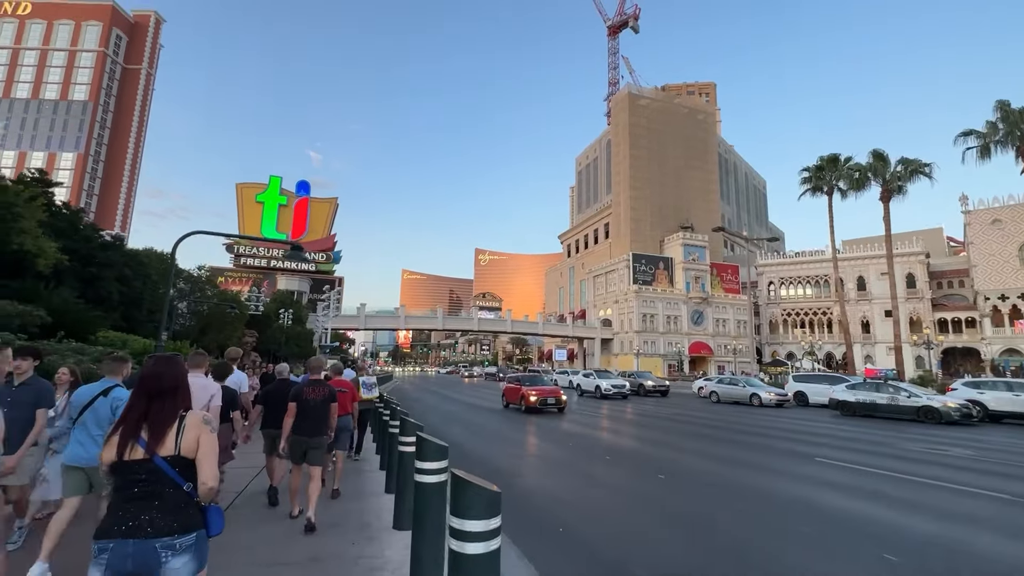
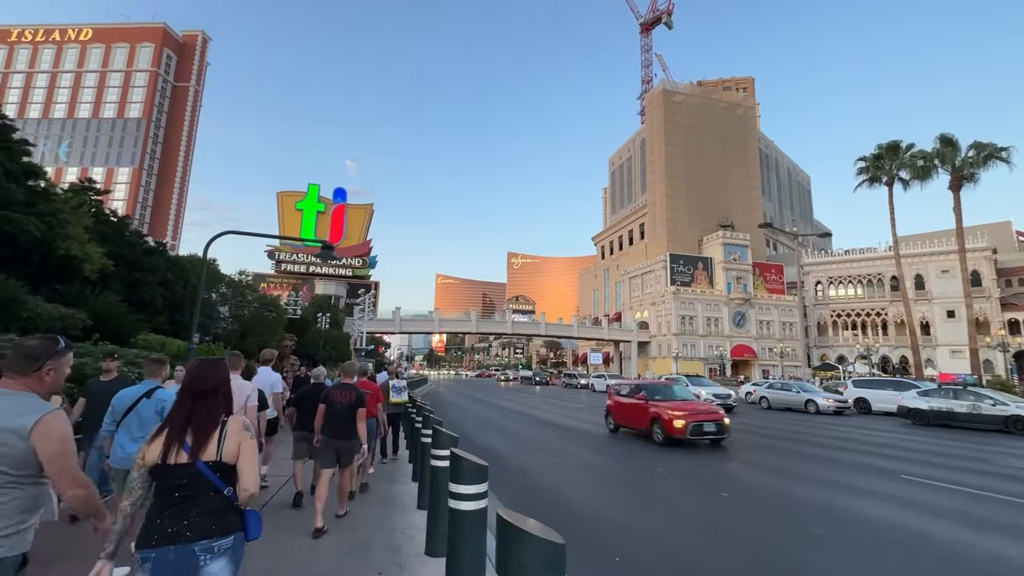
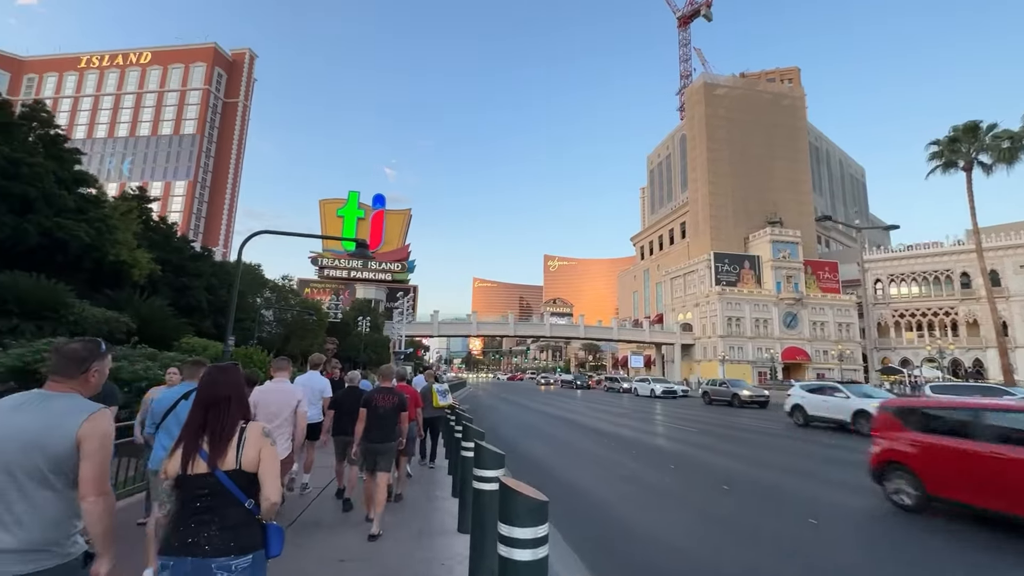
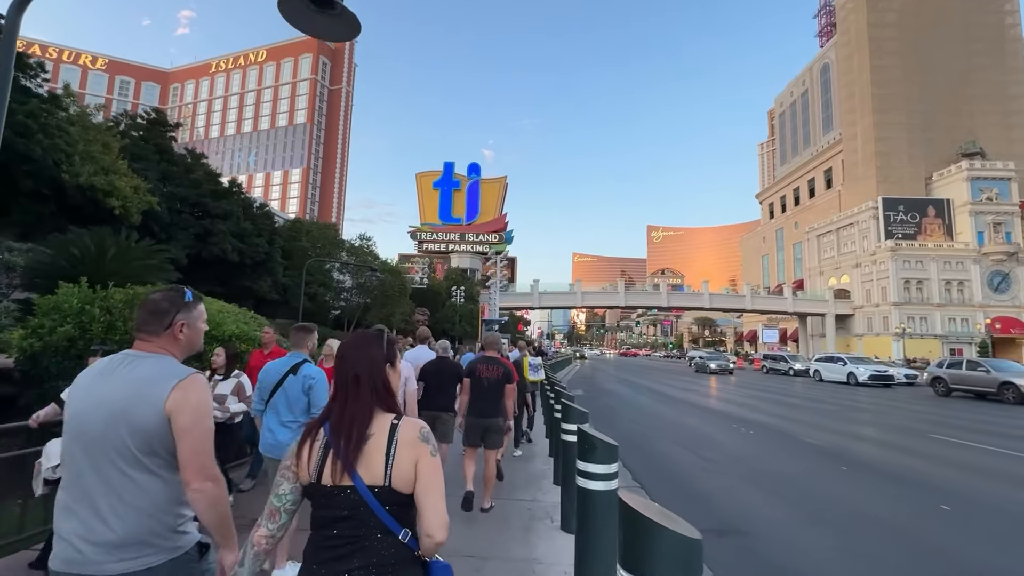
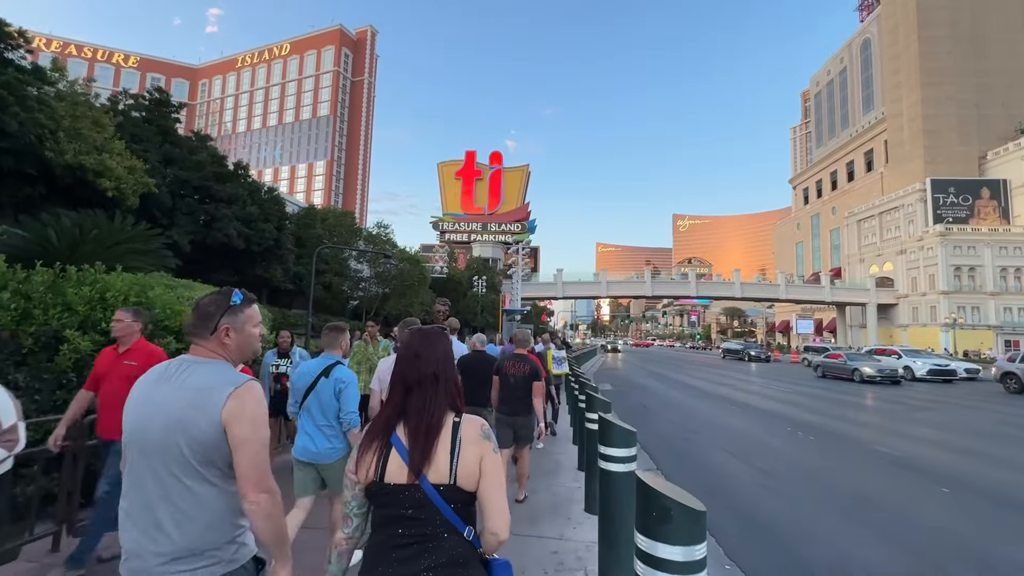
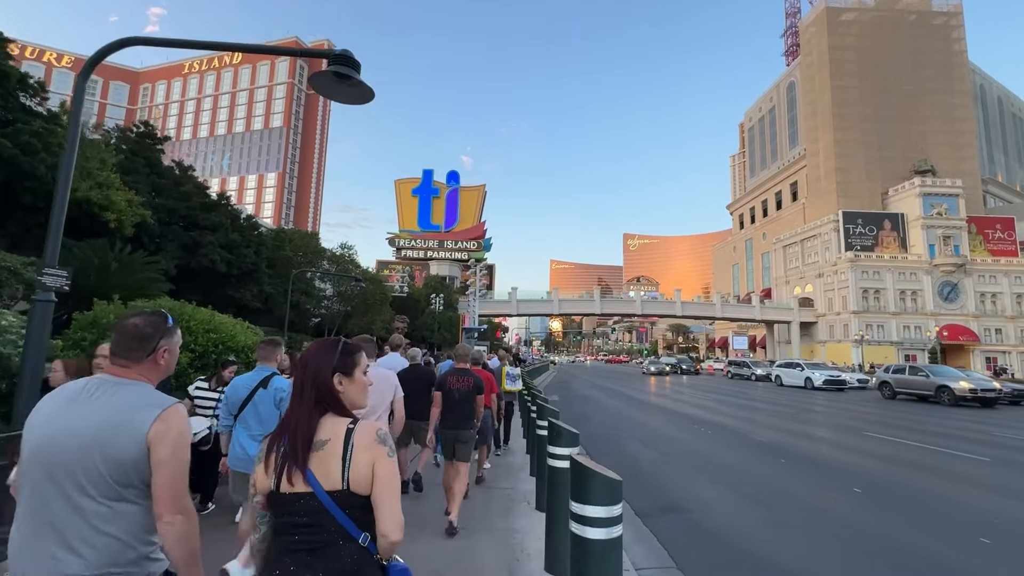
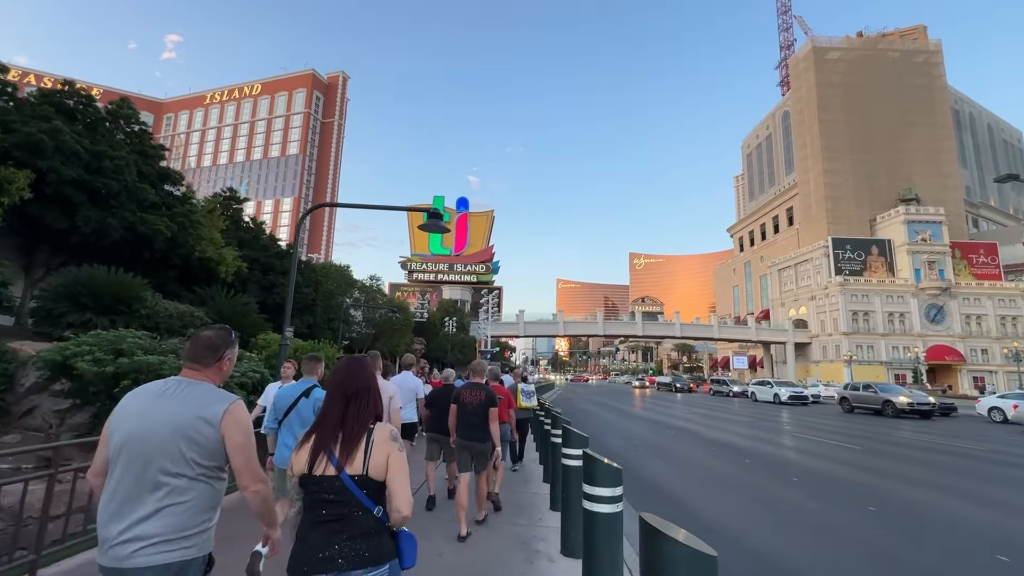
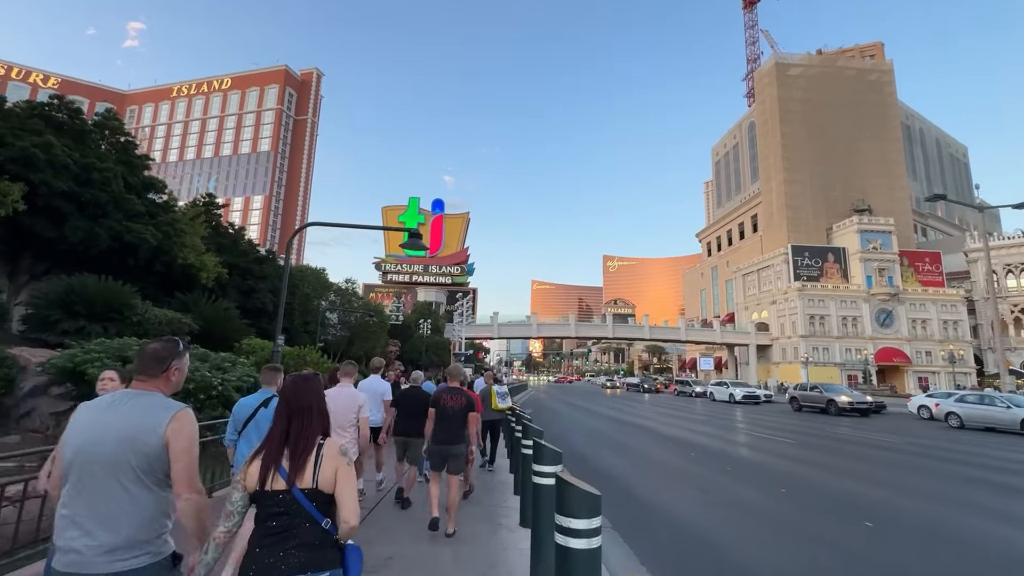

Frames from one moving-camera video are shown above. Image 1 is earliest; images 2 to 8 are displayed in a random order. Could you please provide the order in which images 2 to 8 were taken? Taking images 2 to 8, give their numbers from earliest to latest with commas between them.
2, 3, 8, 7, 6, 4, 5
